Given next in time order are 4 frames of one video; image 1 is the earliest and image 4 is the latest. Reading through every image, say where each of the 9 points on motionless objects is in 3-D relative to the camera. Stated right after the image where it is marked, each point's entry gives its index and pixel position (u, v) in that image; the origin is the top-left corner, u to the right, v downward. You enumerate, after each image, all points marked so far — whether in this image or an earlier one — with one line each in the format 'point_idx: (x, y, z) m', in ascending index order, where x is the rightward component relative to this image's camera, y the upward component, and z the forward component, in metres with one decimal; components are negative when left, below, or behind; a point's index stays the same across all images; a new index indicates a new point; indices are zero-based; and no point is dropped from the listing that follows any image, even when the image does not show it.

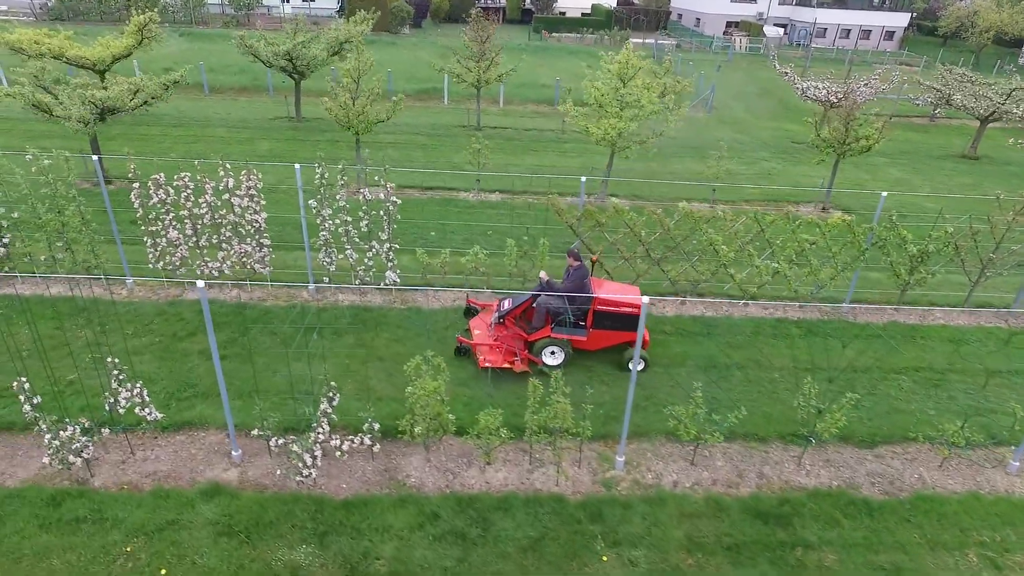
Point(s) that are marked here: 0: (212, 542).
0: (-2.8, -2.3, +5.9) m
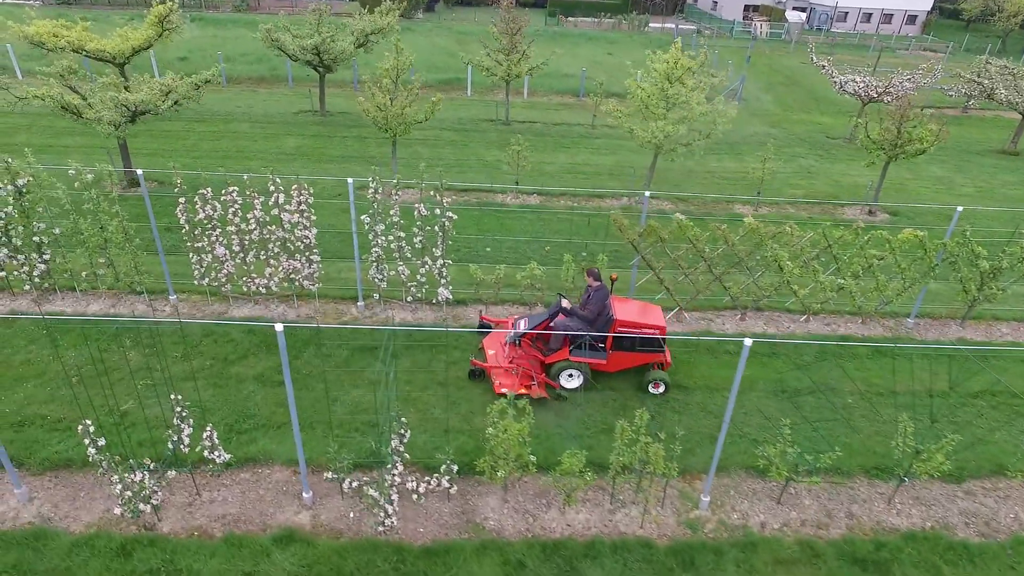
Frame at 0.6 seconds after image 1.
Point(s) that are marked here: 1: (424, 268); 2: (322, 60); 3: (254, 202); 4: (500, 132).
0: (-1.9, -2.7, +5.6) m
1: (-1.3, +0.3, +9.6) m
2: (-5.1, +6.2, +17.3) m
3: (-3.6, +1.2, +8.9) m
4: (-0.4, +4.7, +19.1) m
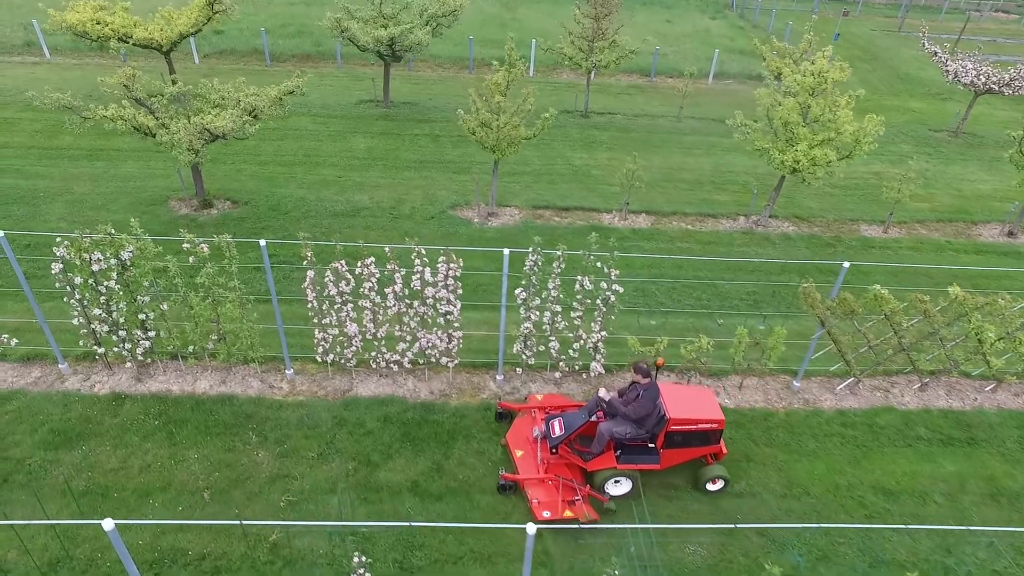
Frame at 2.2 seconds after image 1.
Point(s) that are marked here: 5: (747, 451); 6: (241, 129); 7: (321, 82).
0: (+0.2, -4.0, +4.7) m
1: (+0.9, -0.7, +8.4) m
2: (-2.9, +5.8, +15.7) m
3: (-1.4, +0.1, +7.6) m
4: (+1.9, +4.4, +17.5) m
5: (+2.9, -2.0, +7.9) m
6: (-4.7, +2.7, +11.0) m
7: (-5.8, +6.2, +19.4) m
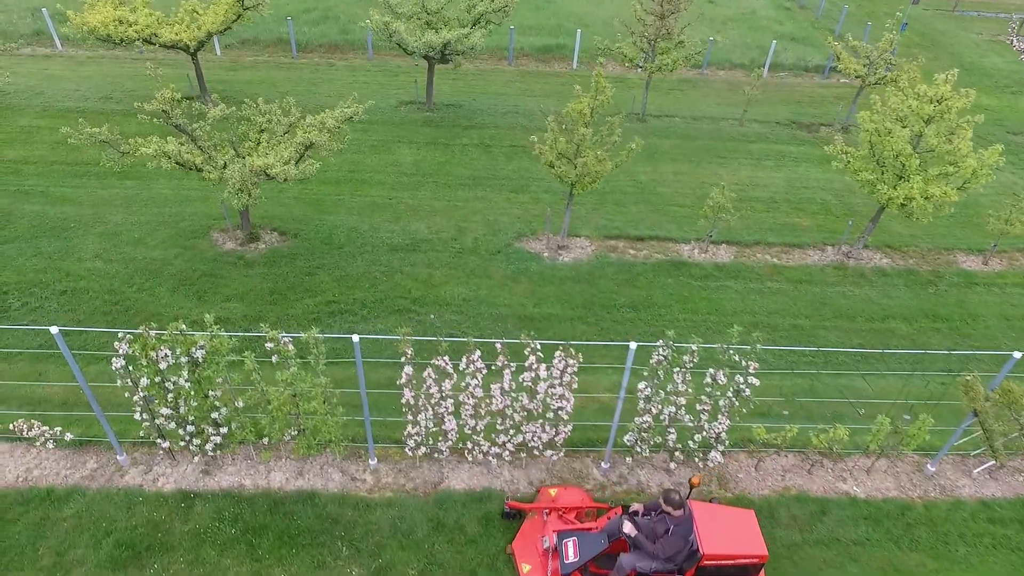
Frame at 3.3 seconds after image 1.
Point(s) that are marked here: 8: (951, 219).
0: (+1.5, -5.2, +4.0) m
1: (+2.2, -1.7, +7.4) m
2: (-1.5, +5.2, +14.4) m
3: (-0.1, -0.9, +6.7) m
4: (+3.2, +3.9, +16.3) m
5: (+4.2, -3.0, +7.1) m
6: (-3.3, +1.9, +9.8) m
7: (-4.4, +5.8, +18.1) m
8: (+9.3, +1.5, +13.6) m
